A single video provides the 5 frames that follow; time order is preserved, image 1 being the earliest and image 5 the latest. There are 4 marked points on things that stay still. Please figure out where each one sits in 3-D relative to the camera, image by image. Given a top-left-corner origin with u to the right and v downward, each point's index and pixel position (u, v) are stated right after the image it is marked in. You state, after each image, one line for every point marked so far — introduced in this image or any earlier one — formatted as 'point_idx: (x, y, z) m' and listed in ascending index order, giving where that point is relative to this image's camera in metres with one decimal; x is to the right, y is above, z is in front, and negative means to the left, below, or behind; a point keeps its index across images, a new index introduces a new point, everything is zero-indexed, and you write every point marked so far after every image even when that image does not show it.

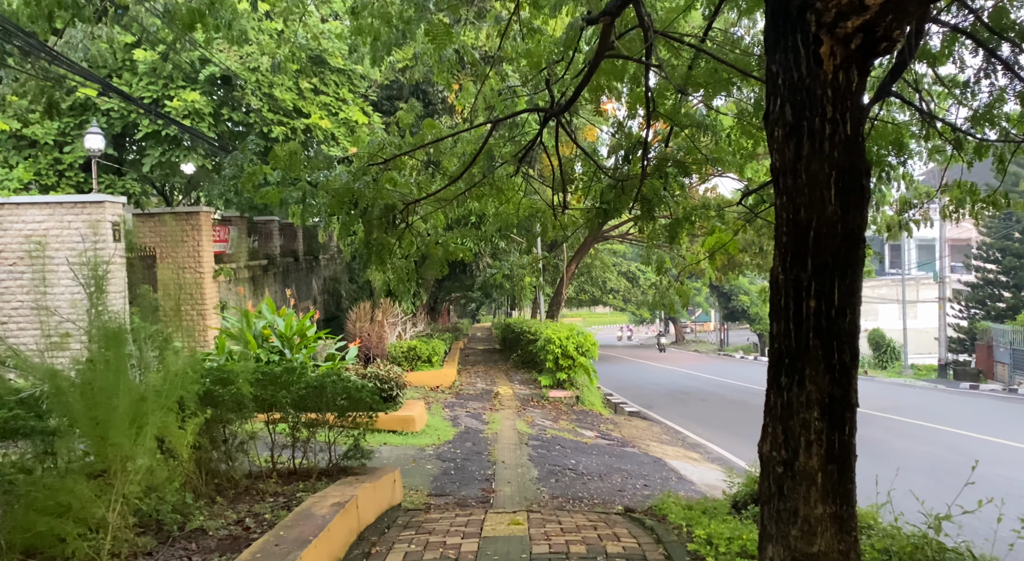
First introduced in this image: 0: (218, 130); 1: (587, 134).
0: (-3.8, +2.0, +10.5) m
1: (+0.8, +1.6, +8.5) m
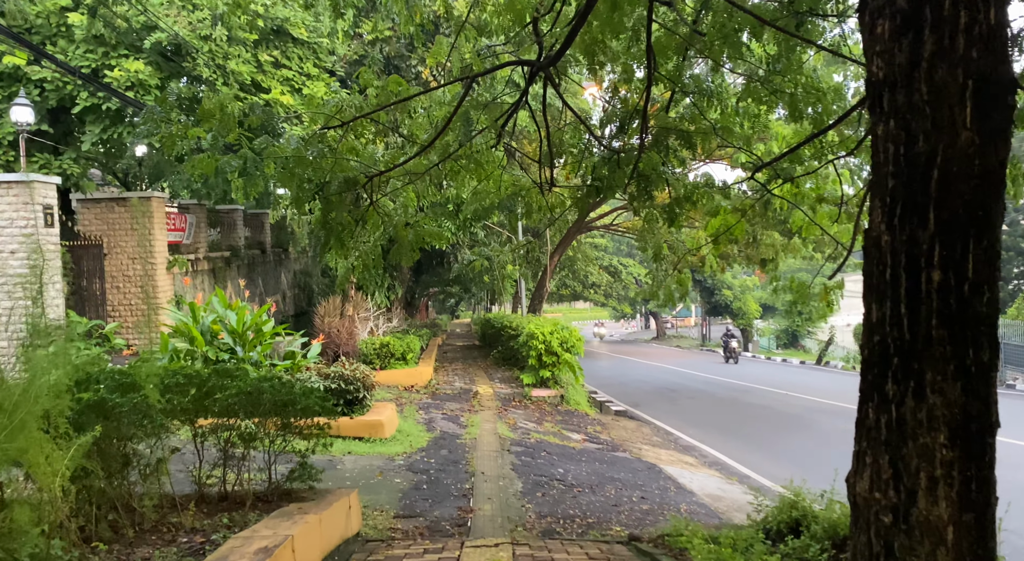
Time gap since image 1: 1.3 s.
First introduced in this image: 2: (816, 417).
0: (-4.1, +2.1, +9.5) m
1: (+0.6, +1.7, +7.6) m
2: (+5.1, -2.3, +13.5) m
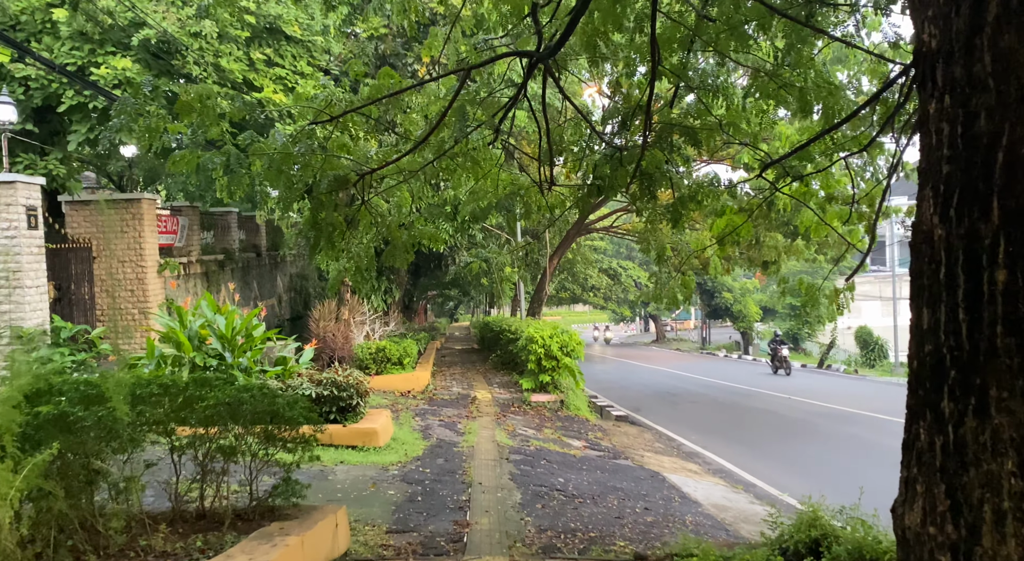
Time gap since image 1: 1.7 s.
0: (-4.1, +2.0, +9.2) m
1: (+0.6, +1.7, +7.4) m
2: (+5.1, -2.3, +13.2) m
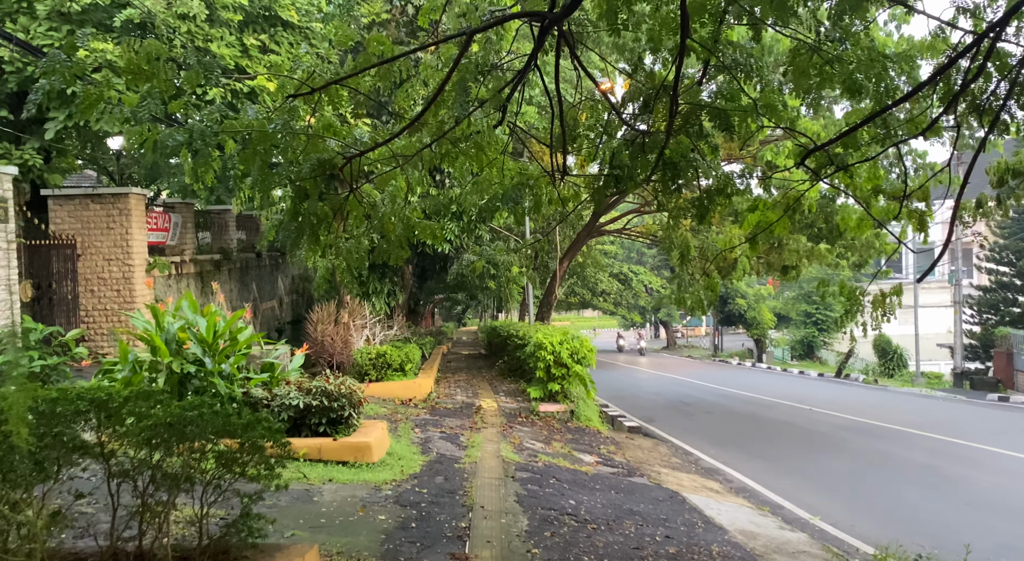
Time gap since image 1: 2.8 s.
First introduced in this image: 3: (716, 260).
0: (-4.0, +2.1, +8.6) m
1: (+0.7, +1.6, +6.7) m
2: (+5.2, -2.4, +12.5) m
3: (+1.7, +0.2, +6.9) m
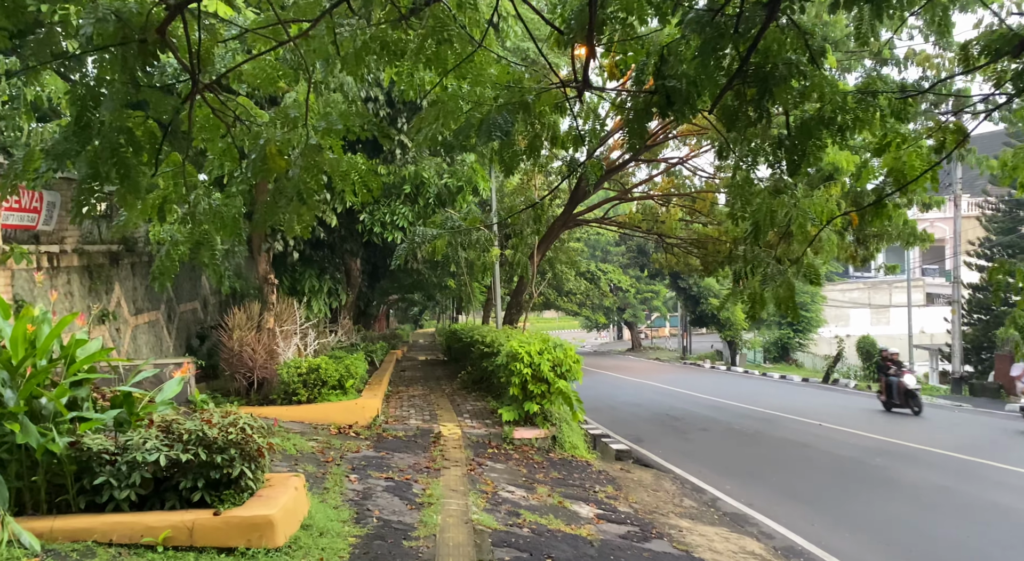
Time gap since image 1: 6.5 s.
0: (-4.2, +2.1, +6.0) m
1: (+0.6, +1.7, +4.4) m
2: (+4.8, -2.3, +10.4) m
3: (+1.6, +0.3, +4.6) m
